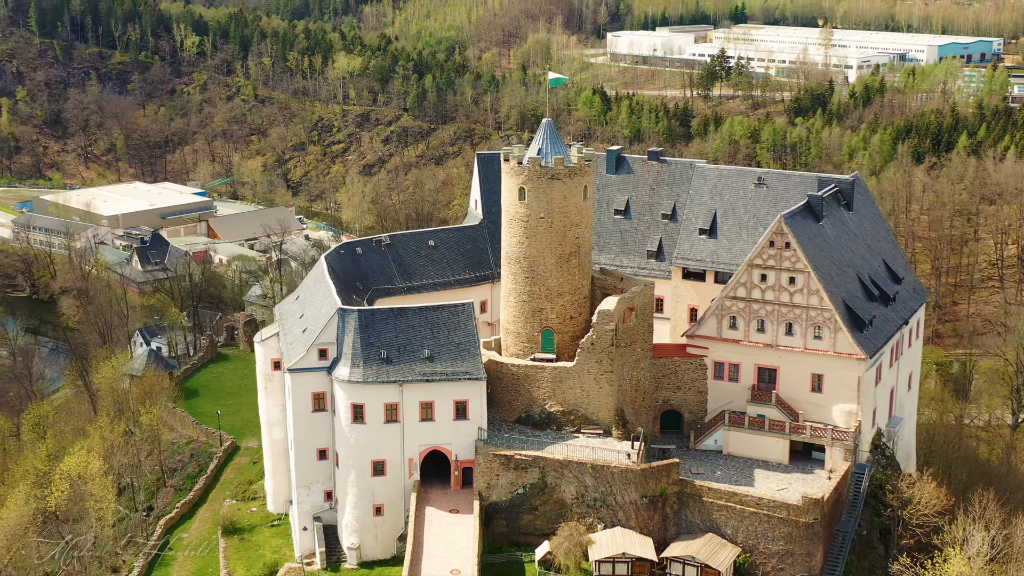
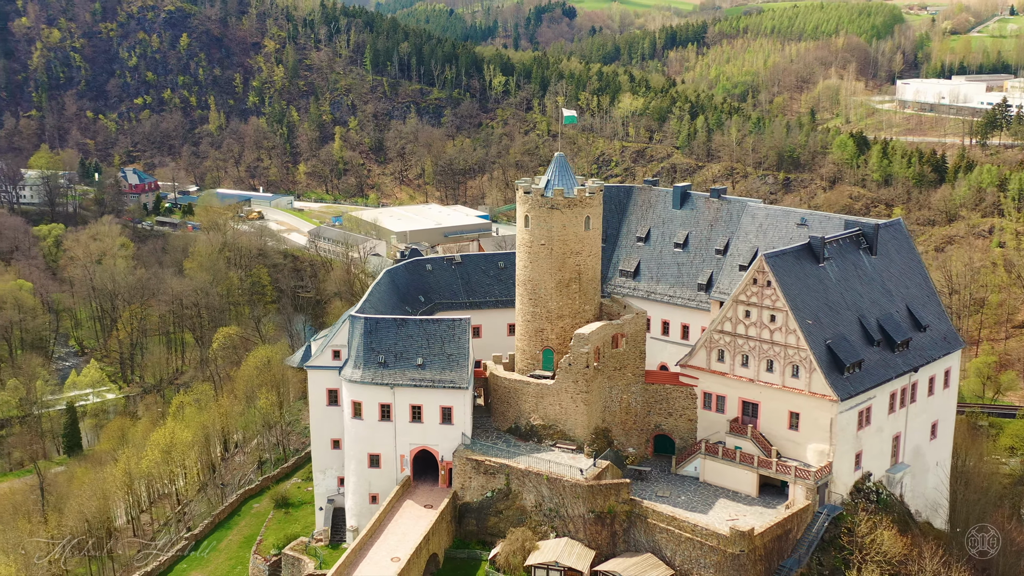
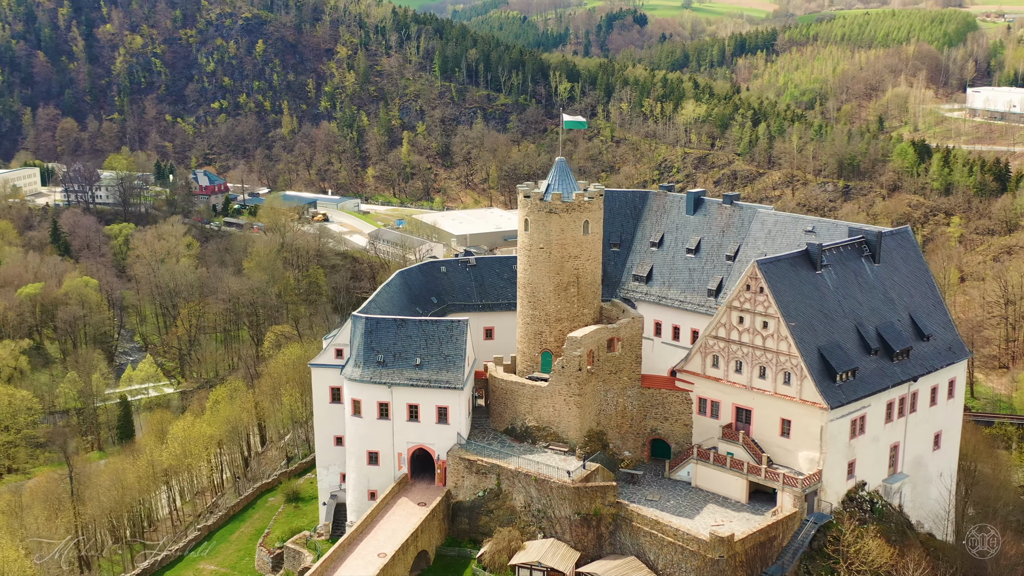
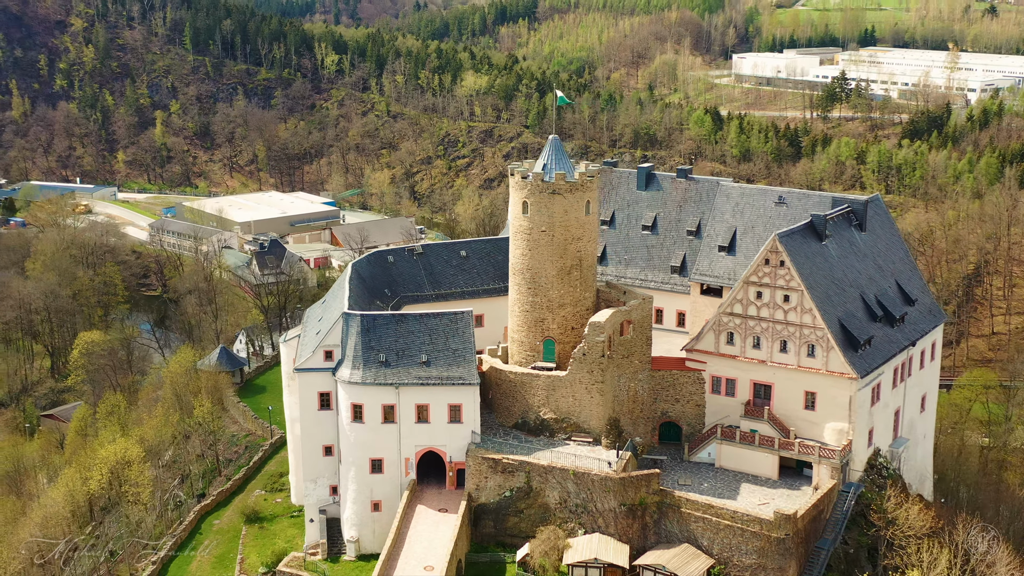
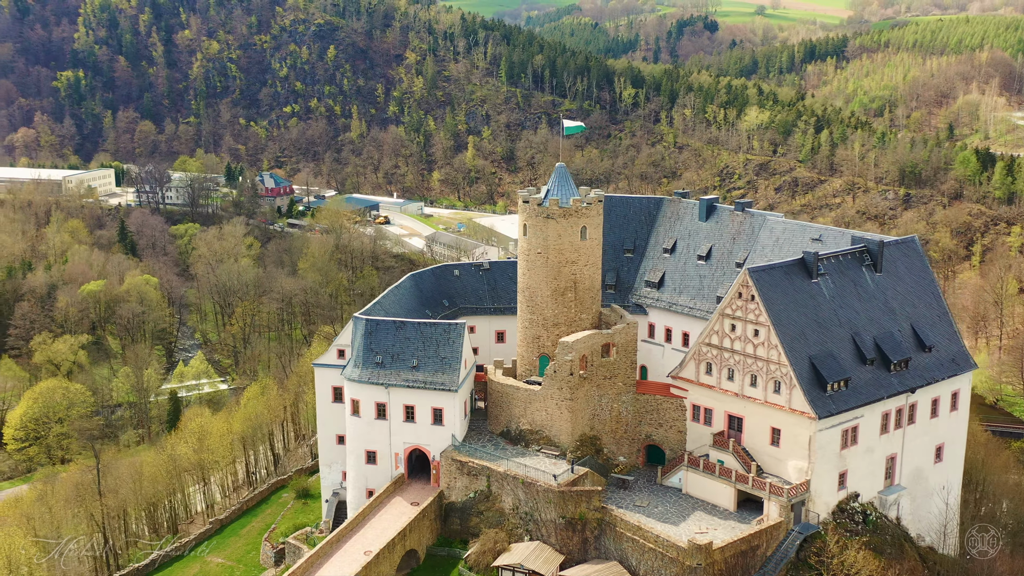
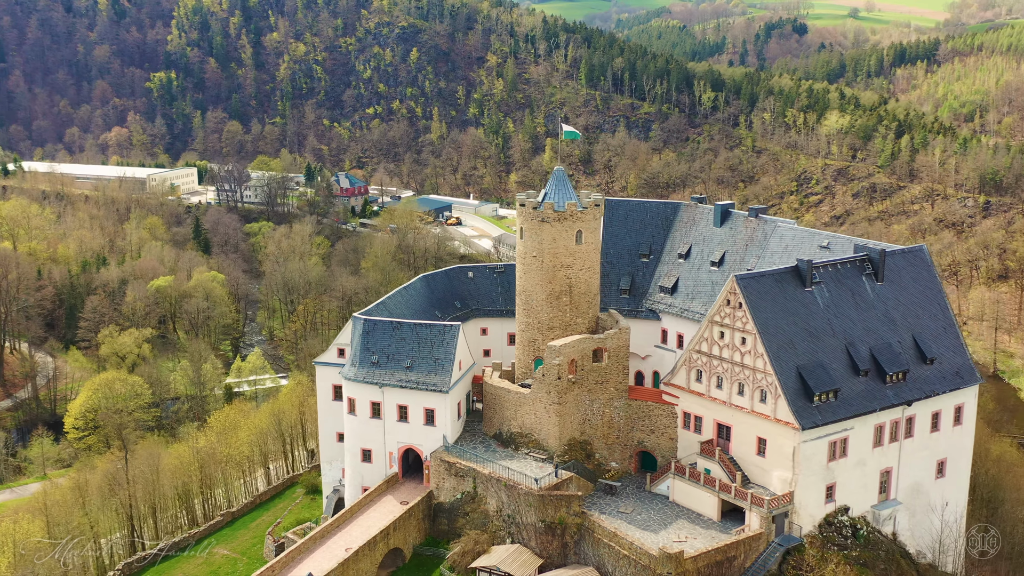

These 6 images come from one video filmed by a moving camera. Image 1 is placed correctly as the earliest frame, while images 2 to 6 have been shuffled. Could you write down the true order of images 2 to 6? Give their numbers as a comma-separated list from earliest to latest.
4, 2, 3, 5, 6
